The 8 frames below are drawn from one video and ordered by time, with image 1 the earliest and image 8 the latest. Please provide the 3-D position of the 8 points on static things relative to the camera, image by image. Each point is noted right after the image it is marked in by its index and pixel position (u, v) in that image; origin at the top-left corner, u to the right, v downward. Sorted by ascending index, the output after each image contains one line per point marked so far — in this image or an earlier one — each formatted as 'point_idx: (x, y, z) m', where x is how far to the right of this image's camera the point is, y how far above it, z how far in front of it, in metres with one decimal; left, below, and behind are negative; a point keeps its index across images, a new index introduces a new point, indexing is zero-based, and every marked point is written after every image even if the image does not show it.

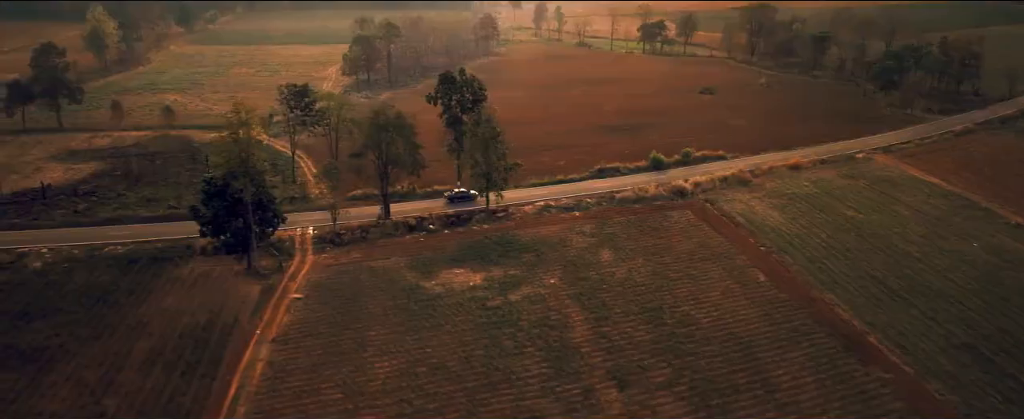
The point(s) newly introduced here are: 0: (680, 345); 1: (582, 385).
0: (+4.5, -3.6, +19.9) m
1: (+1.7, -4.2, +17.8) m
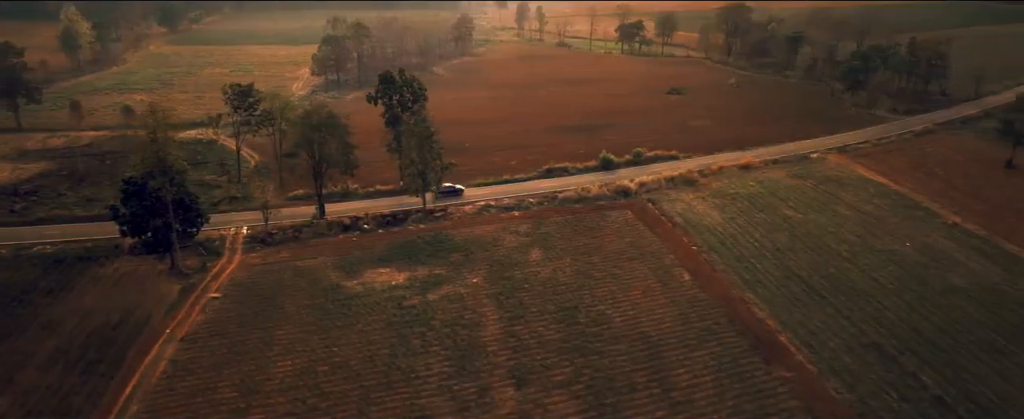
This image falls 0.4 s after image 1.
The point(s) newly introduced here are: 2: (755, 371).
0: (+2.0, -3.6, +20.0) m
1: (-0.8, -4.2, +17.9) m
2: (+6.2, -4.1, +18.9) m
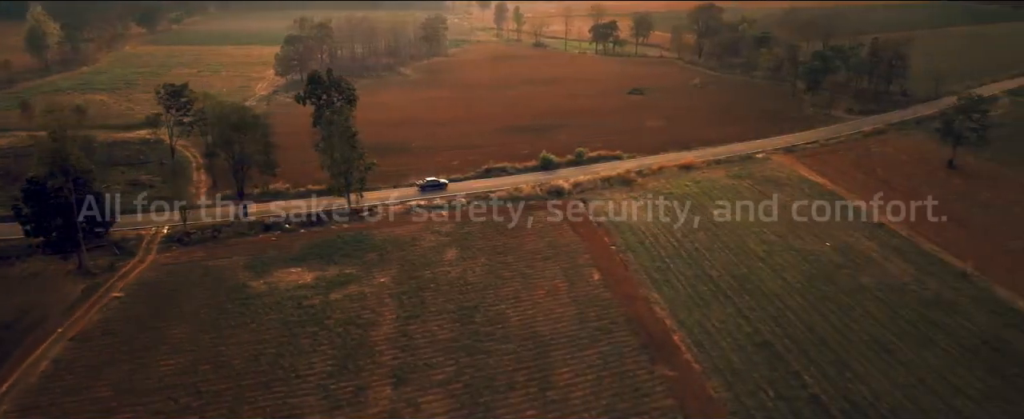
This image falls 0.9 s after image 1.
0: (-1.0, -3.6, +20.0) m
1: (-3.7, -4.2, +17.9) m
2: (+3.2, -4.1, +18.9) m
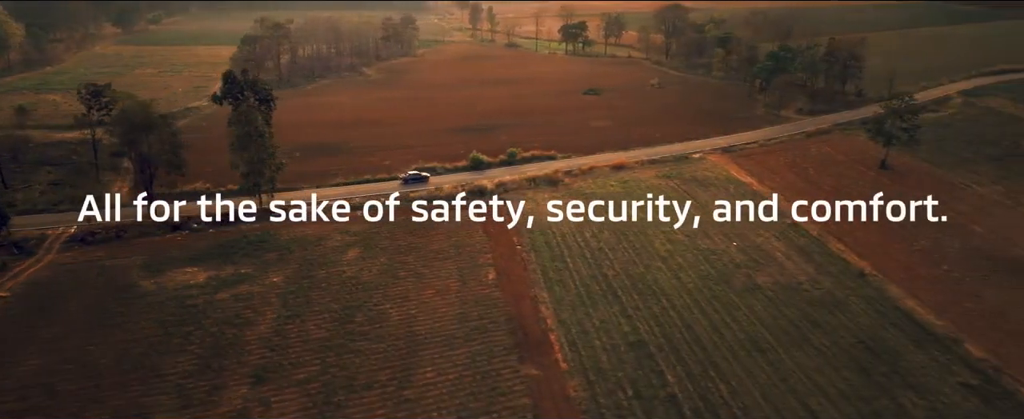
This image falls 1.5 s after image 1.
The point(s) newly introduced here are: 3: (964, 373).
0: (-4.4, -3.6, +20.1) m
1: (-7.2, -4.2, +18.0) m
2: (-0.2, -4.1, +19.0) m
3: (+11.8, -4.3, +19.5) m
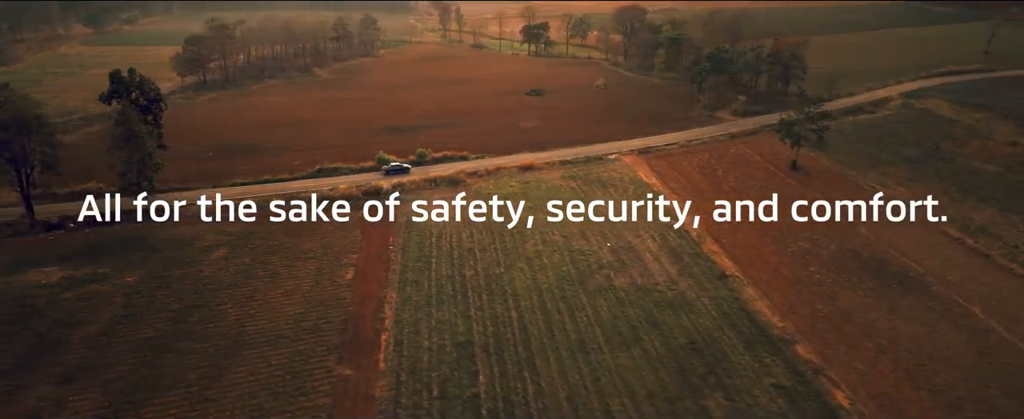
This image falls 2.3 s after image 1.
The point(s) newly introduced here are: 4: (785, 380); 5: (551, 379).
0: (-9.2, -3.6, +20.2) m
1: (-12.0, -4.2, +18.1) m
2: (-5.0, -4.1, +19.1) m
3: (+7.0, -4.3, +19.5) m
4: (+7.0, -4.4, +19.2) m
5: (+1.0, -4.3, +19.0) m
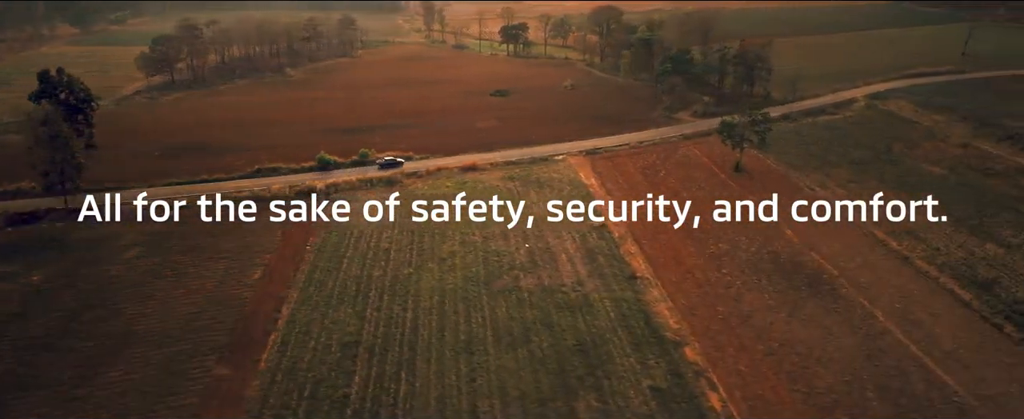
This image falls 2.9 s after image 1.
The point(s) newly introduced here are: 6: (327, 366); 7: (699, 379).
0: (-12.4, -3.6, +20.3) m
1: (-15.2, -4.2, +18.2) m
2: (-8.2, -4.1, +19.2) m
3: (+3.8, -4.4, +19.5) m
4: (+3.9, -4.5, +19.2) m
5: (-2.2, -4.3, +19.0) m
6: (-4.8, -4.1, +19.5) m
7: (+4.9, -4.4, +19.5) m
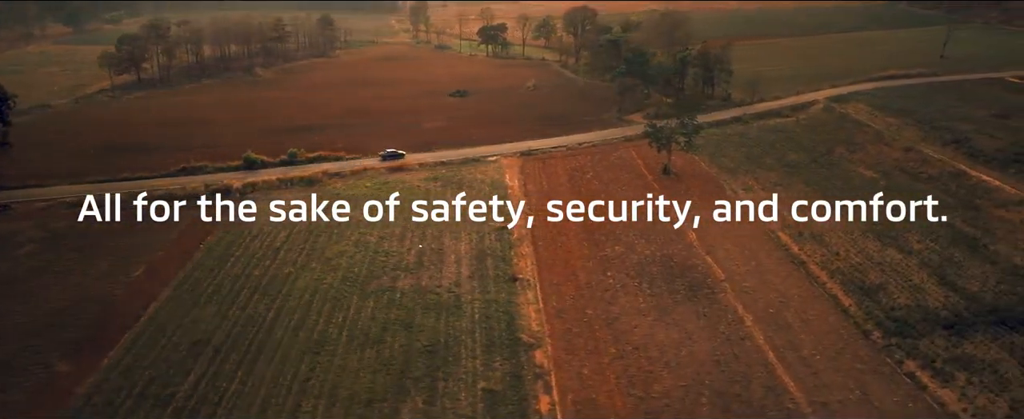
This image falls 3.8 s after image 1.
0: (-16.6, -3.5, +20.6) m
1: (-19.4, -4.1, +18.5) m
2: (-12.4, -4.1, +19.4) m
3: (-0.4, -4.4, +19.5) m
4: (-0.4, -4.5, +19.2) m
5: (-6.4, -4.4, +19.1) m
6: (-9.1, -4.1, +19.6) m
7: (+0.7, -4.5, +19.4) m
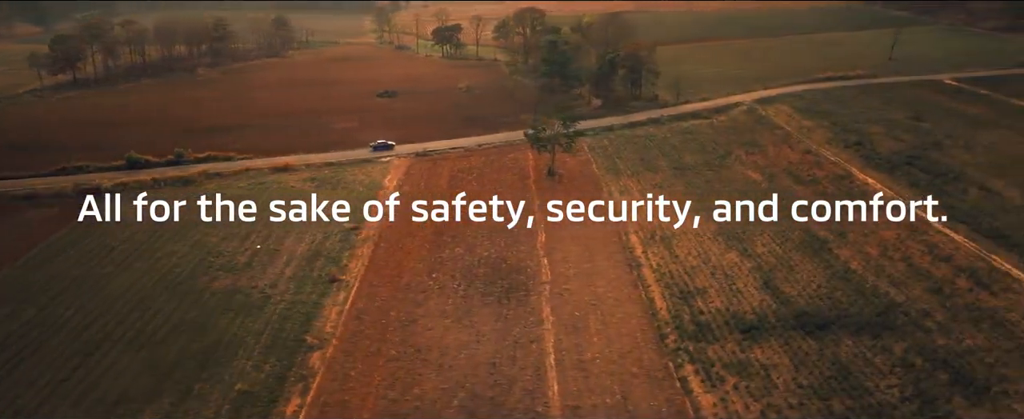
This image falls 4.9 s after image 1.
0: (-22.8, -3.5, +20.9) m
1: (-25.7, -4.0, +18.9) m
2: (-18.7, -4.1, +19.6) m
3: (-6.7, -4.5, +19.5) m
4: (-6.6, -4.6, +19.3) m
5: (-12.7, -4.4, +19.3) m
6: (-15.3, -4.1, +19.8) m
7: (-5.6, -4.6, +19.5) m
